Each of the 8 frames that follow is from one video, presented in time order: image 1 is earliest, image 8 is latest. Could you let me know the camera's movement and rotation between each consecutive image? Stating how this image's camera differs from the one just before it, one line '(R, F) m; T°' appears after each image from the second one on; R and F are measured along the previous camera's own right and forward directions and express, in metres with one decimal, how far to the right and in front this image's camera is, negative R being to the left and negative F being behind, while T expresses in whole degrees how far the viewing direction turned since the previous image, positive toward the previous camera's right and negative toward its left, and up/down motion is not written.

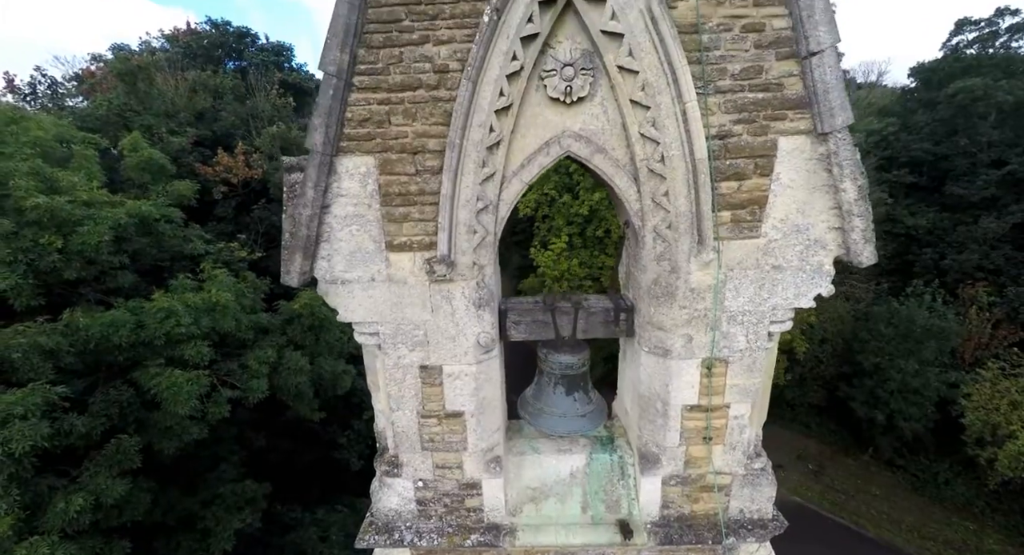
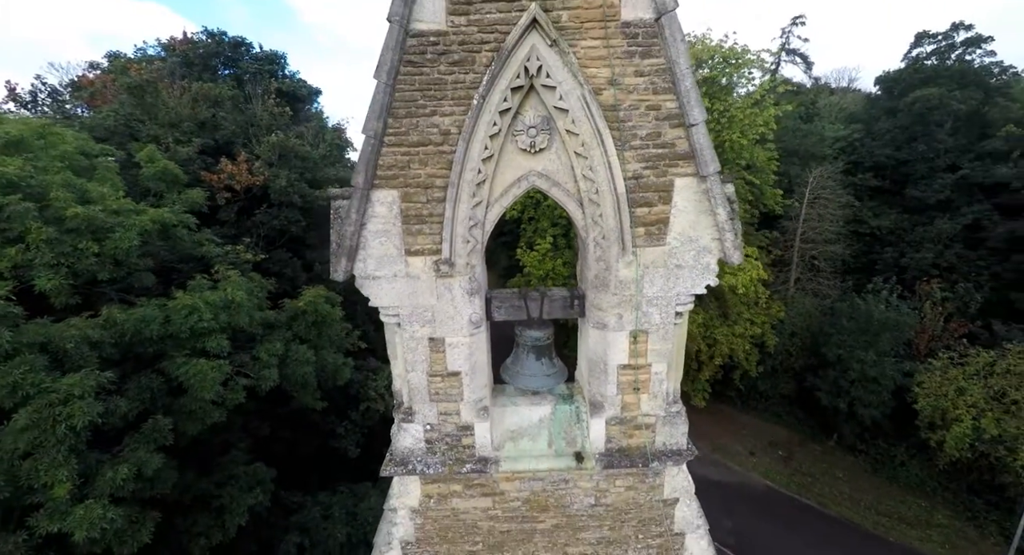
(0.0, -0.9) m; +2°
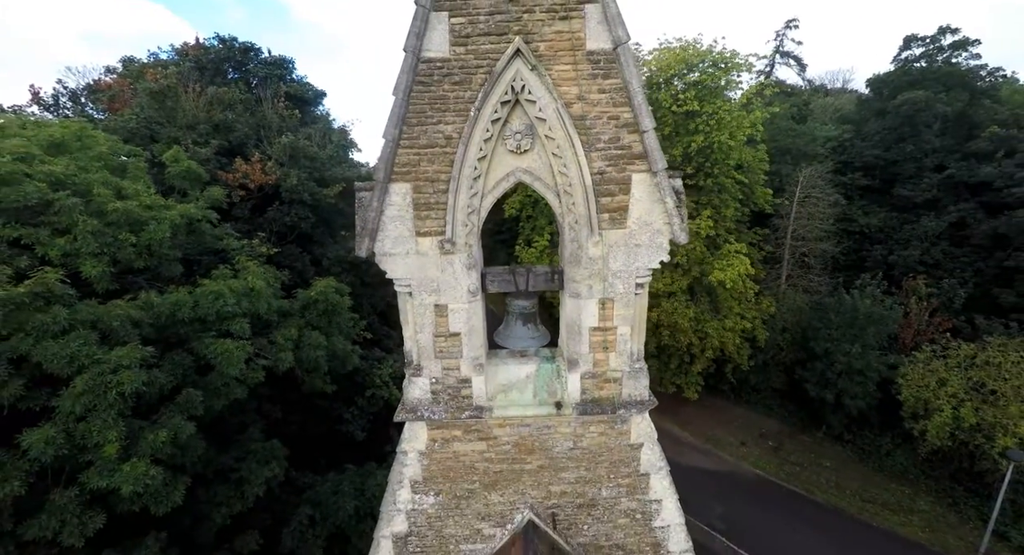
(+0.1, -0.7) m; 0°
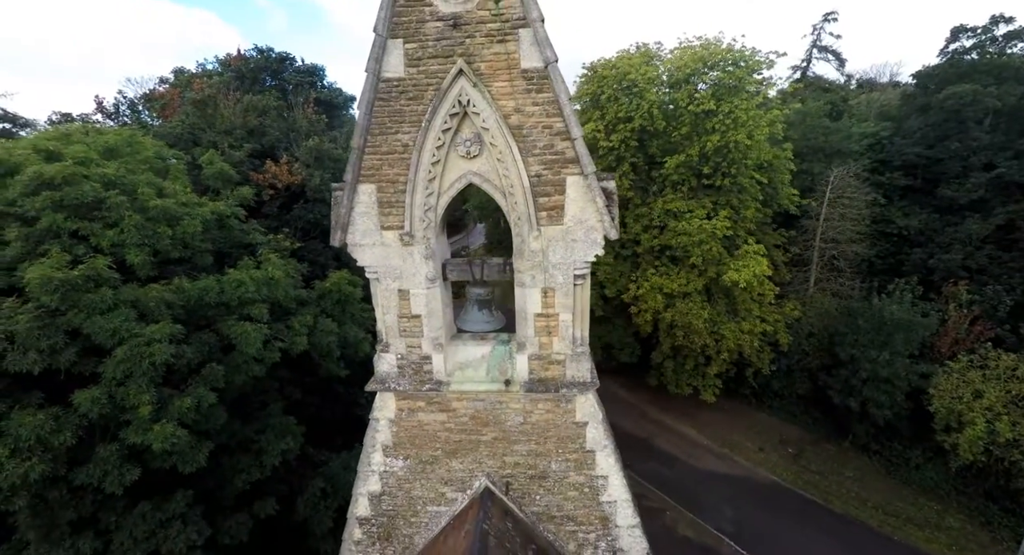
(+0.8, -0.5) m; -4°
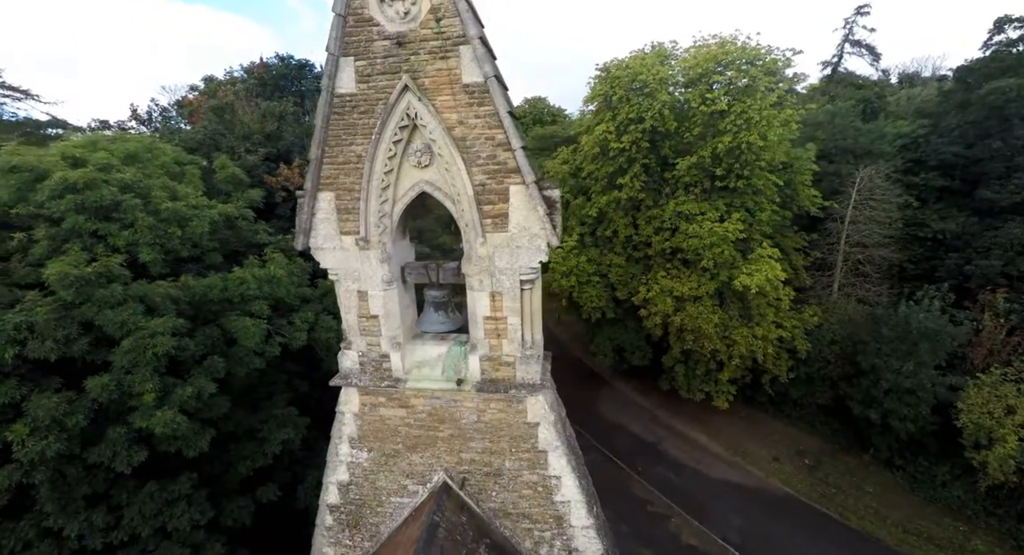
(+0.8, -0.2) m; -4°
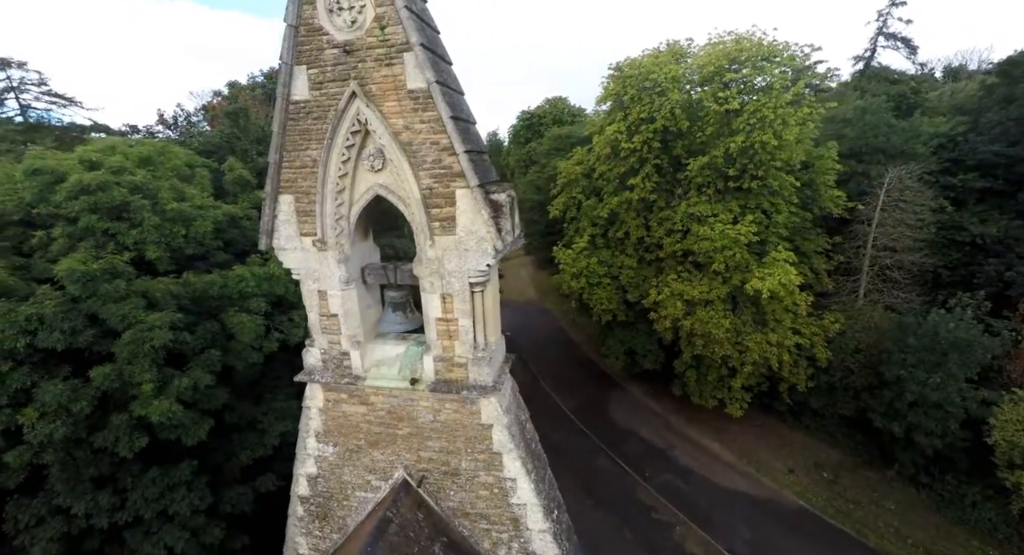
(+0.8, 0.0) m; -4°
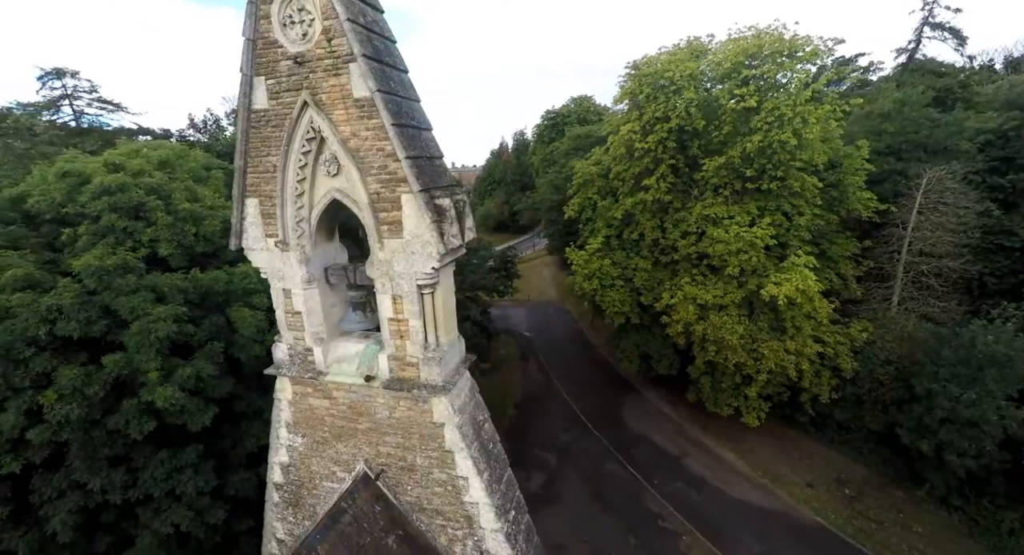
(+0.9, -0.1) m; -4°
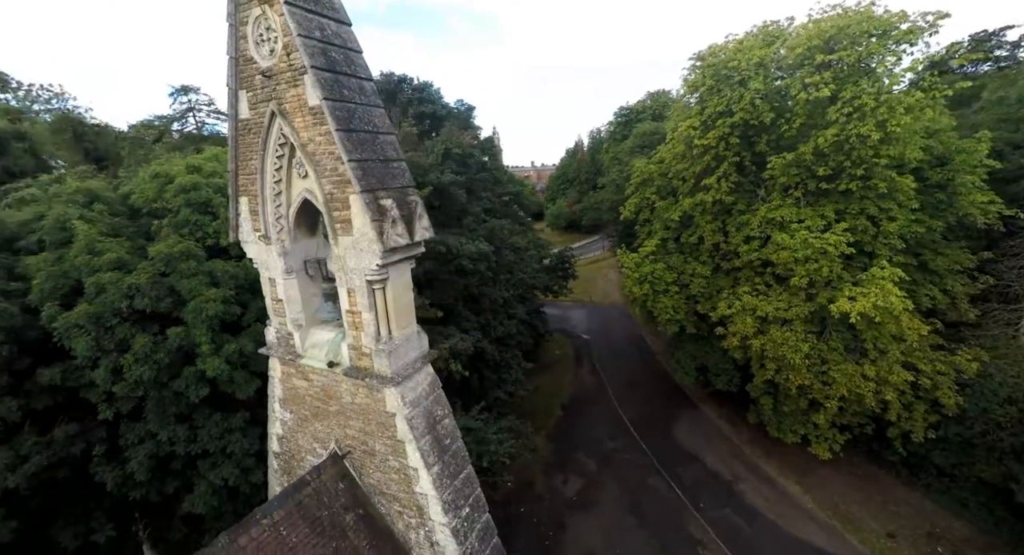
(+1.5, +0.1) m; -11°
